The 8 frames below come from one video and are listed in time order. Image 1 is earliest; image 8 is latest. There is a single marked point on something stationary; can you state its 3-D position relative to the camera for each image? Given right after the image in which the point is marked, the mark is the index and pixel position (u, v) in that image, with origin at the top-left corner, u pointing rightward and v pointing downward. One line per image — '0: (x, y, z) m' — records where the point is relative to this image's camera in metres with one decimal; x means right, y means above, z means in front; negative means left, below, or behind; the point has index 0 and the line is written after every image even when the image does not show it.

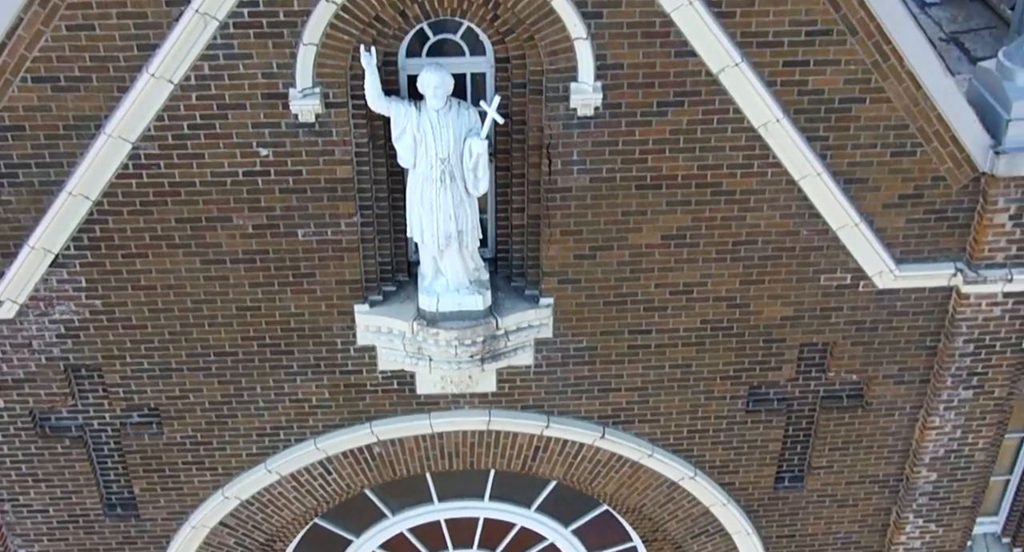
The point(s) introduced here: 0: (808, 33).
0: (+2.2, +1.8, +8.1) m
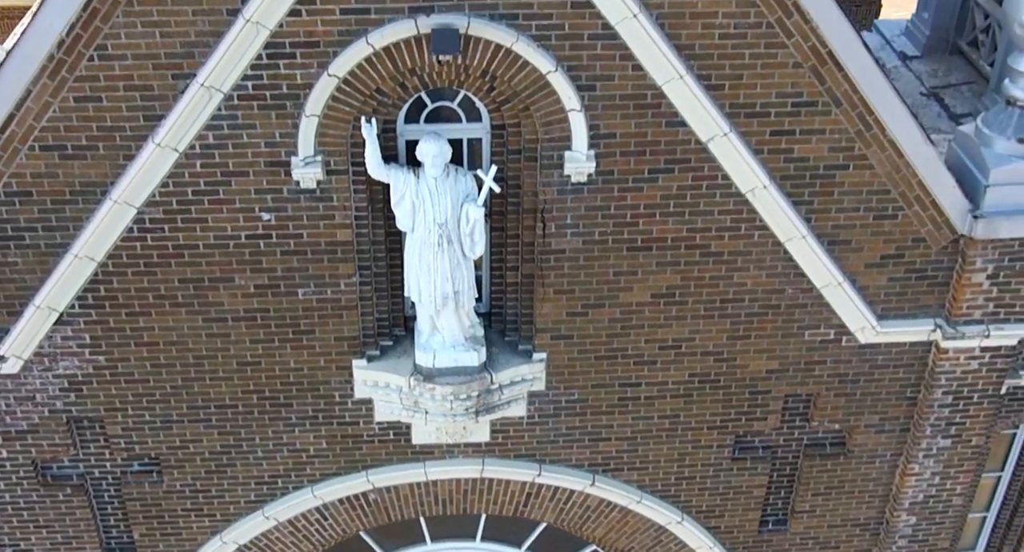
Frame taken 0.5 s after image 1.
0: (+2.2, +1.3, +8.4) m
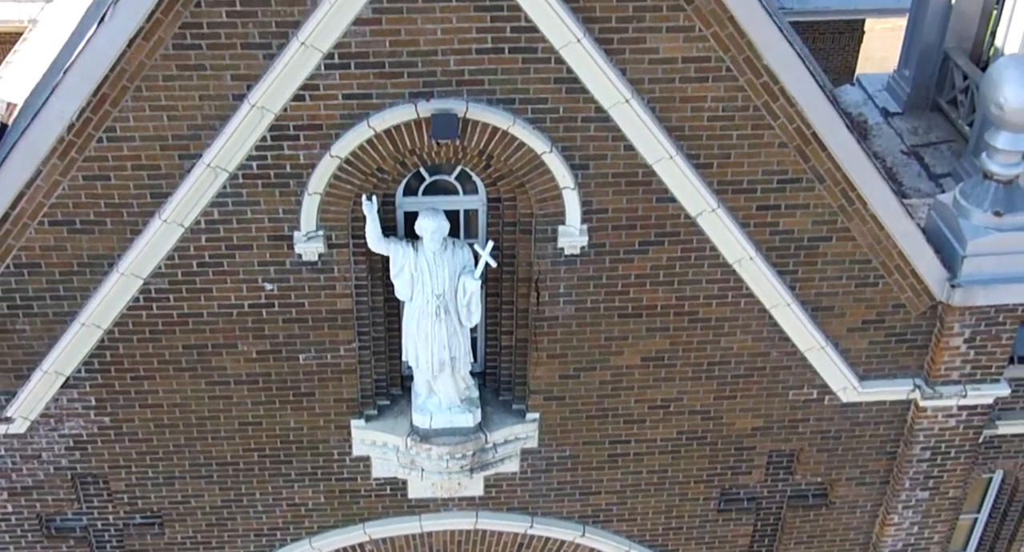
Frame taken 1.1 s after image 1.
0: (+2.1, +0.8, +8.7) m
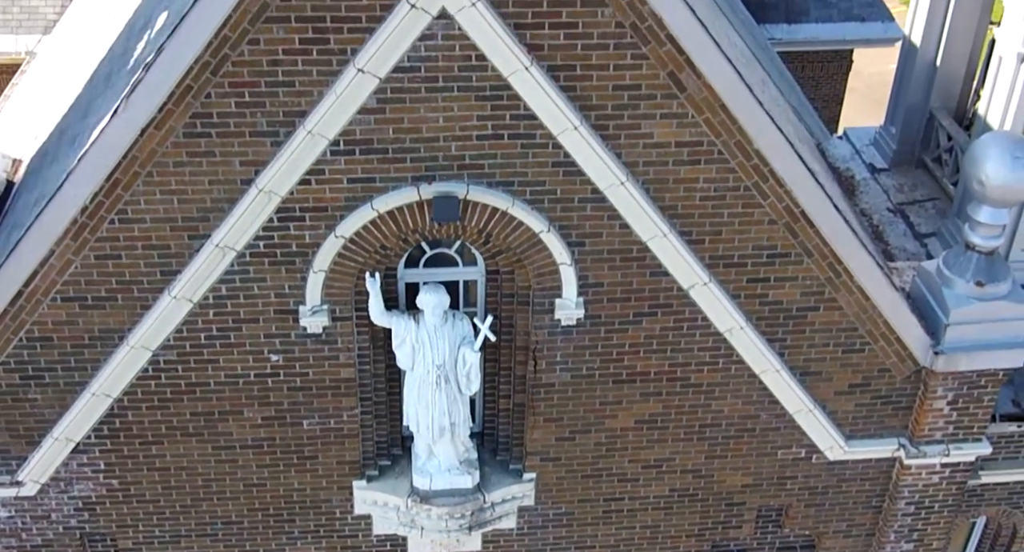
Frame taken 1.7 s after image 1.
0: (+2.1, +0.2, +9.0) m
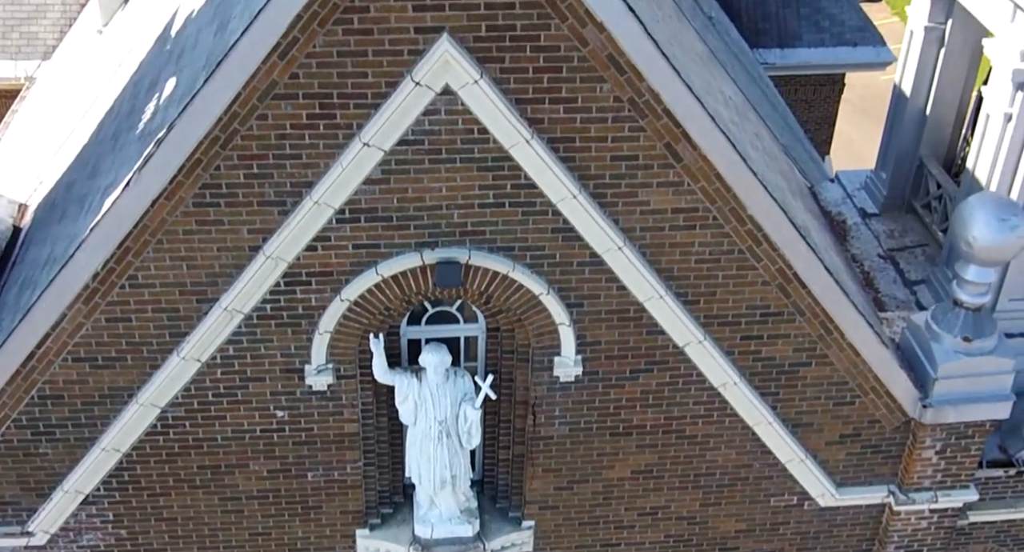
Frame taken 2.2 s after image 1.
0: (+2.1, -0.3, +9.2) m
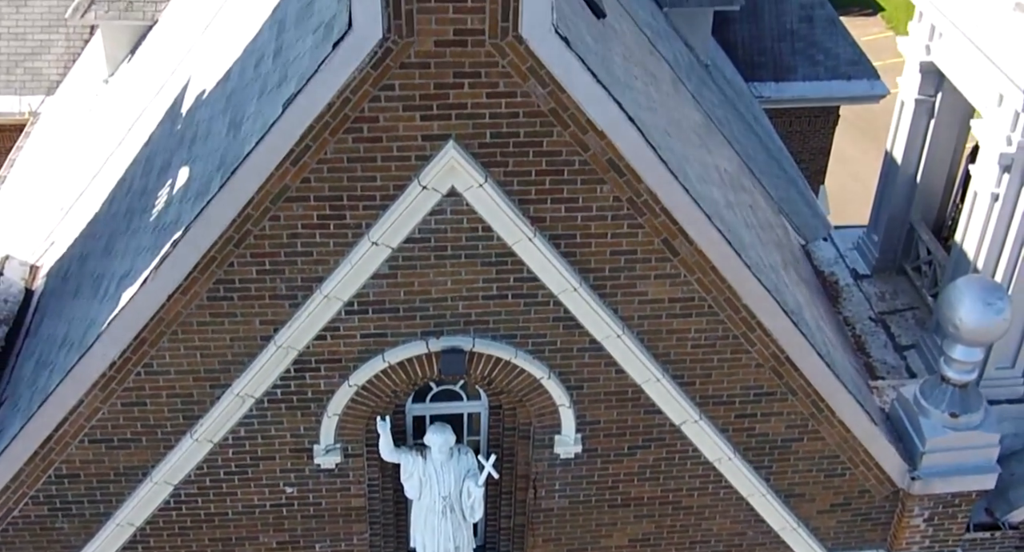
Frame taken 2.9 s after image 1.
0: (+2.1, -1.0, +9.5) m
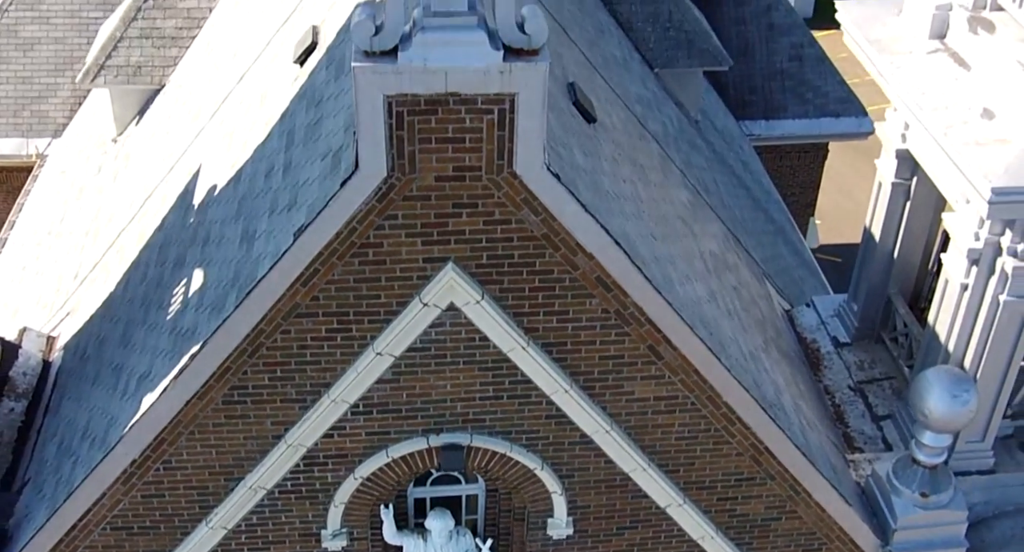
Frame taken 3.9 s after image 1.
0: (+2.1, -1.9, +10.1) m
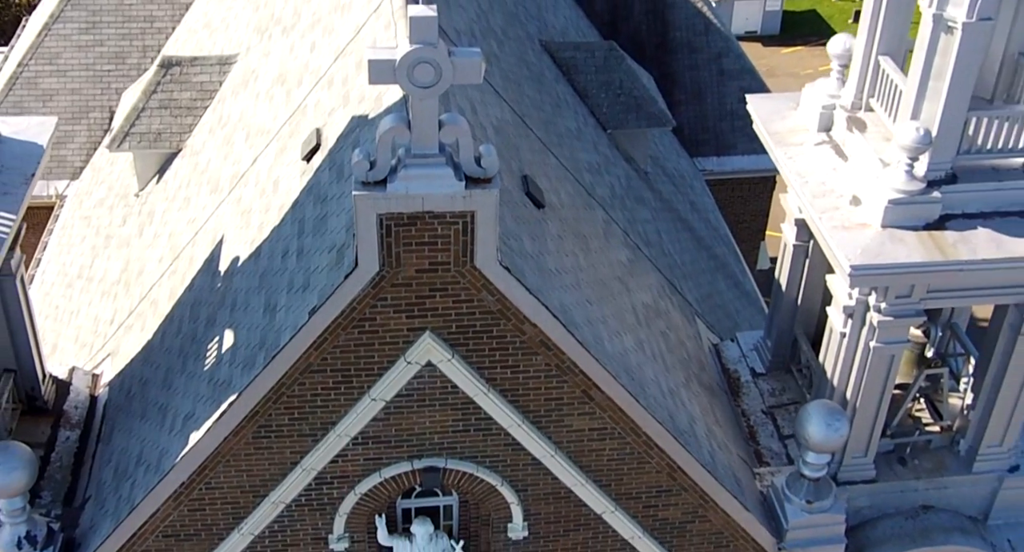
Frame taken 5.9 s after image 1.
0: (+1.7, -2.5, +12.8) m
